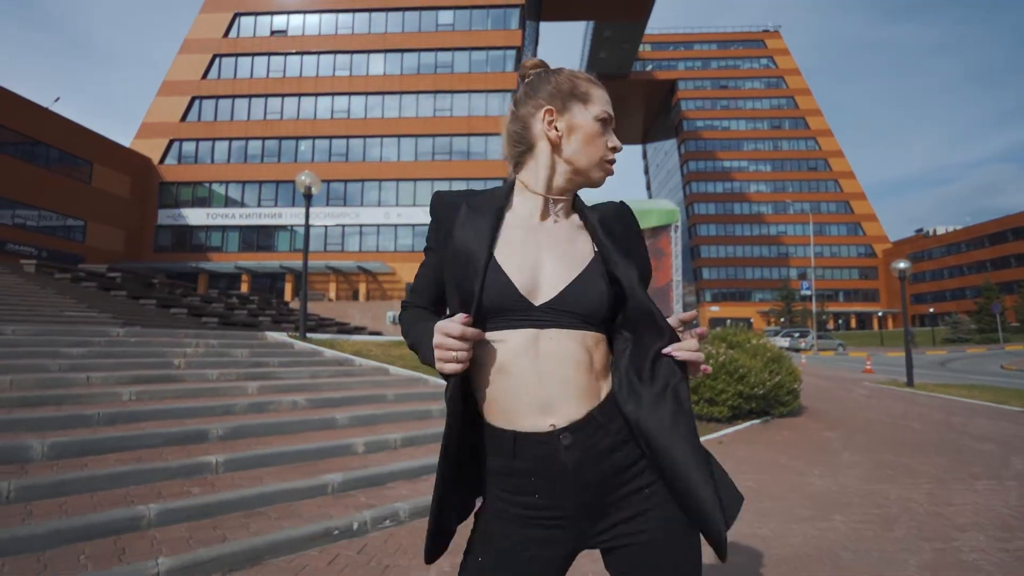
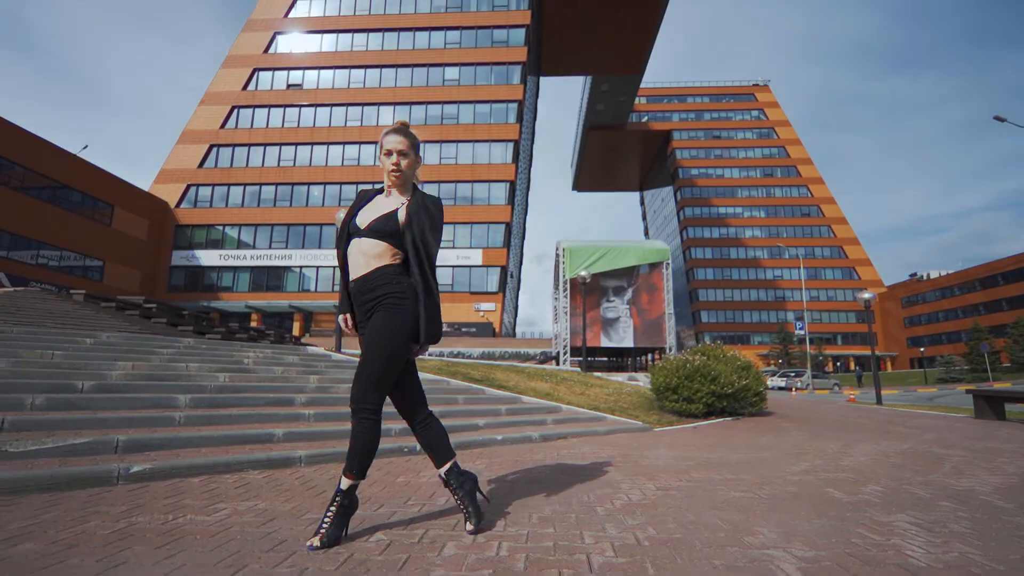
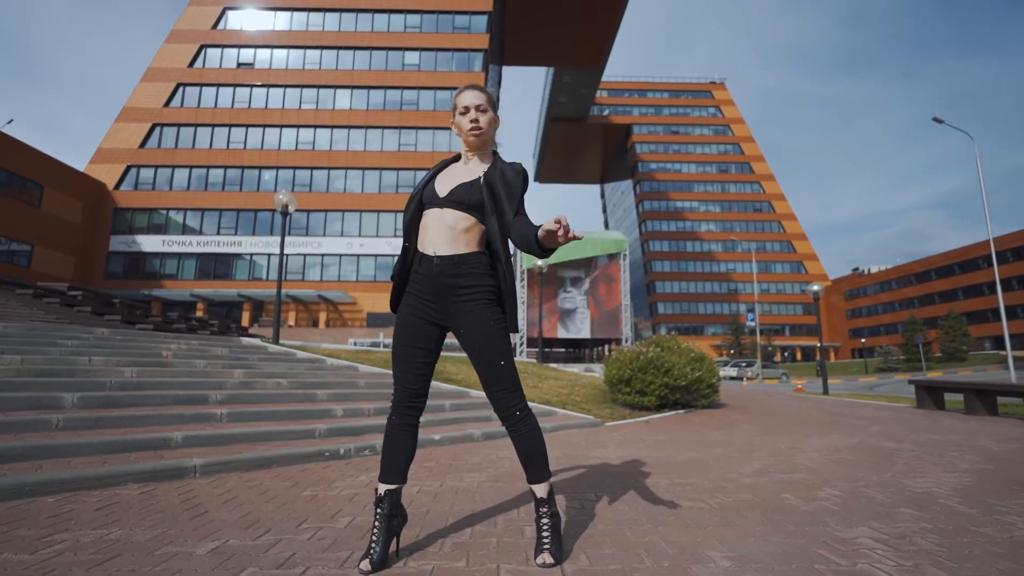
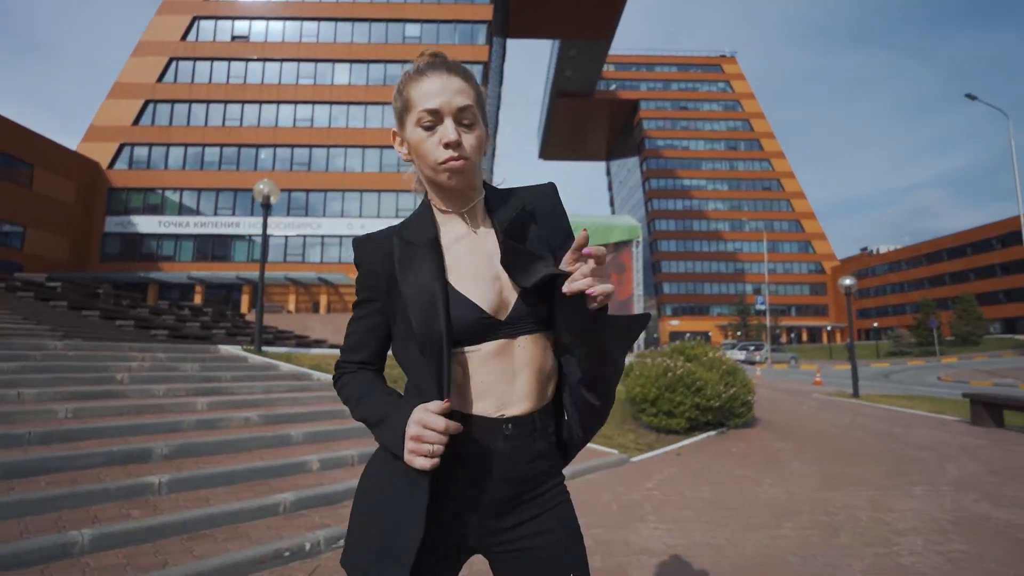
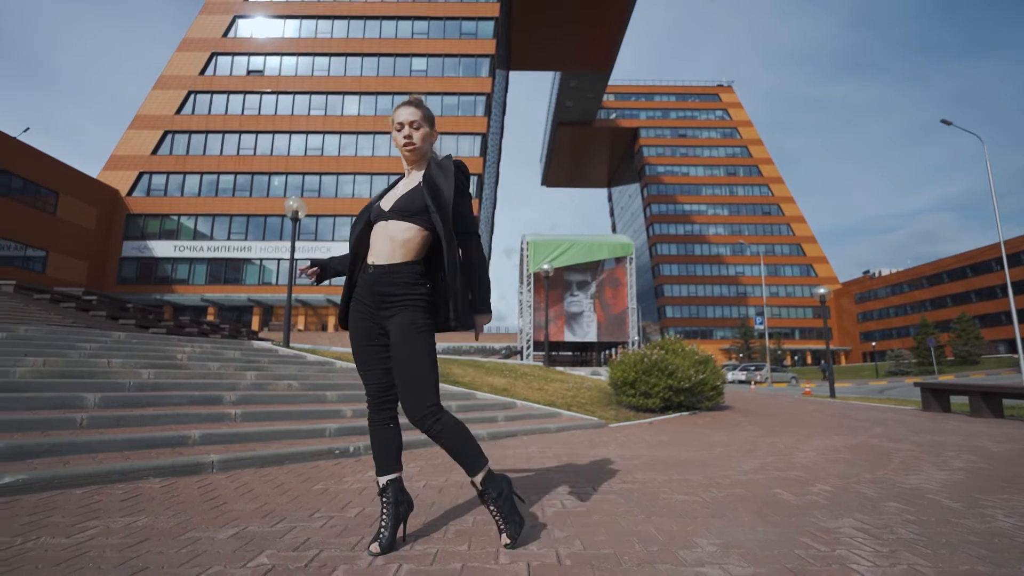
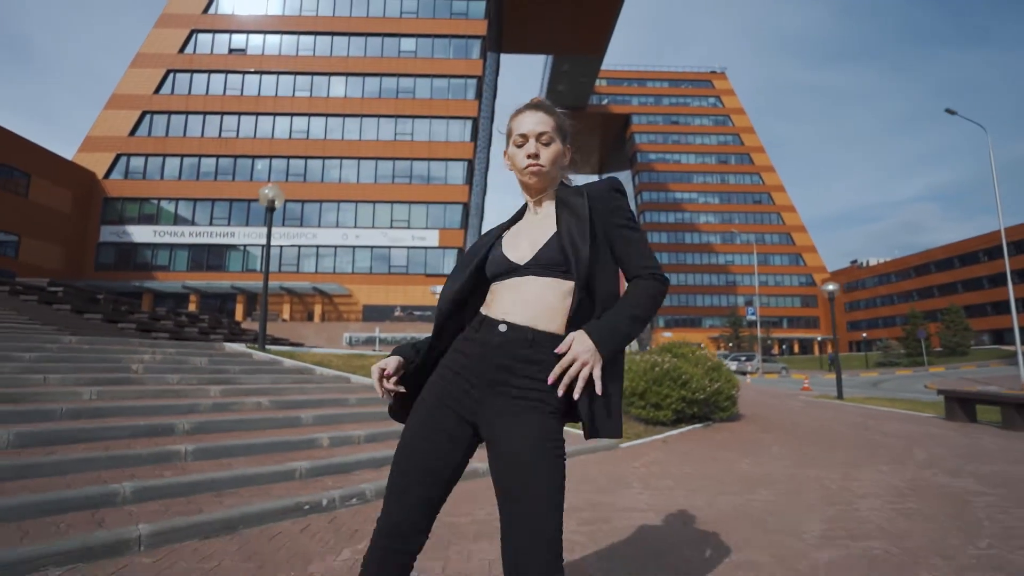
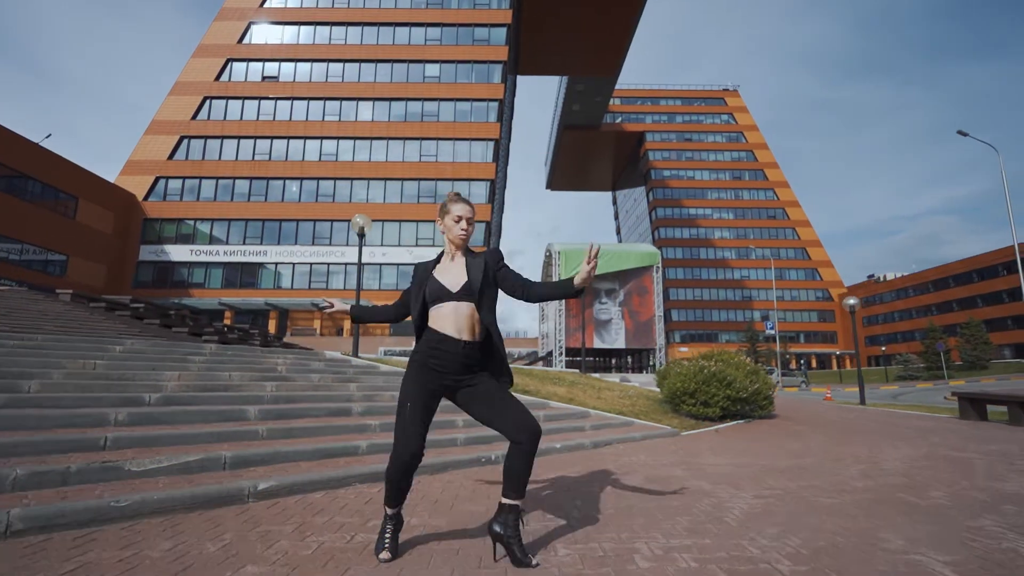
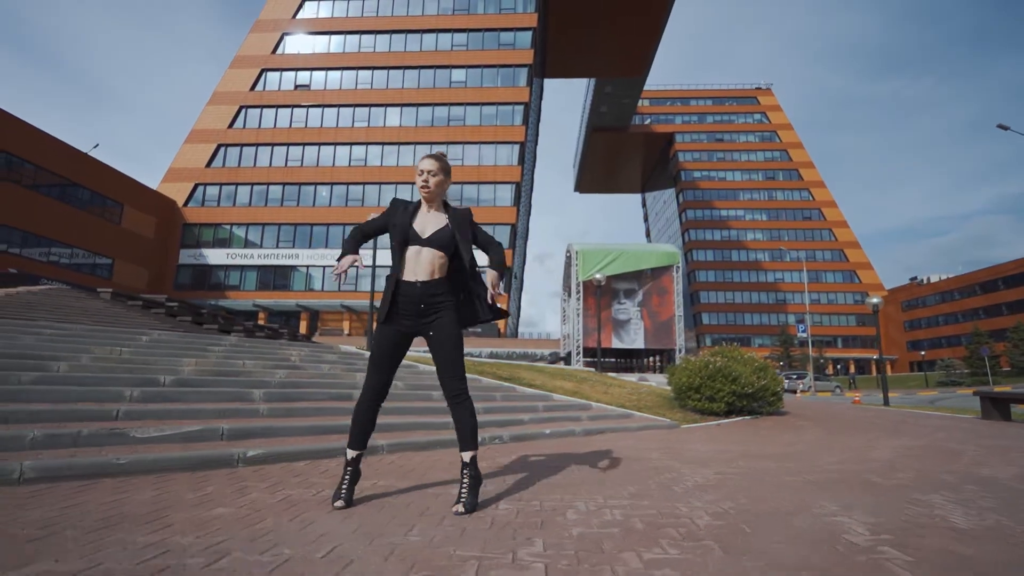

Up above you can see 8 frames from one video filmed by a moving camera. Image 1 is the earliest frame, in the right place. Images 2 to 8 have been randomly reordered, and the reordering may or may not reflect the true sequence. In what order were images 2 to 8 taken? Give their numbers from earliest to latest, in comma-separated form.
4, 6, 3, 5, 2, 8, 7
